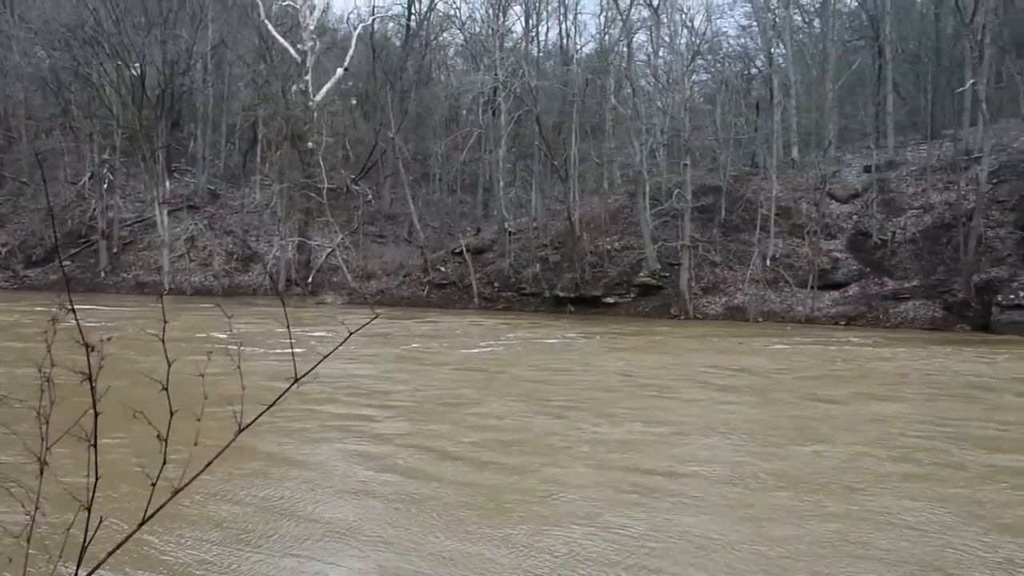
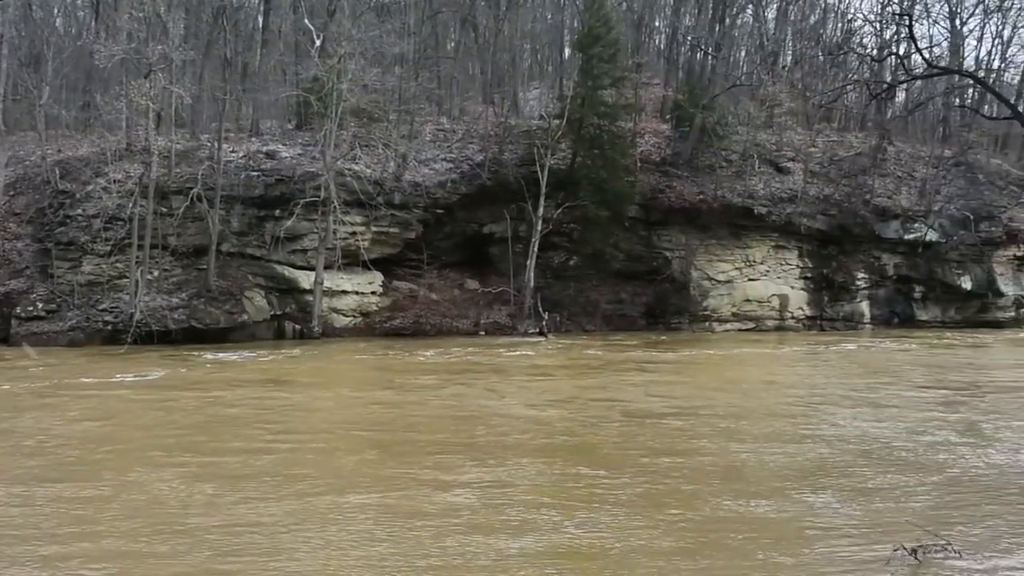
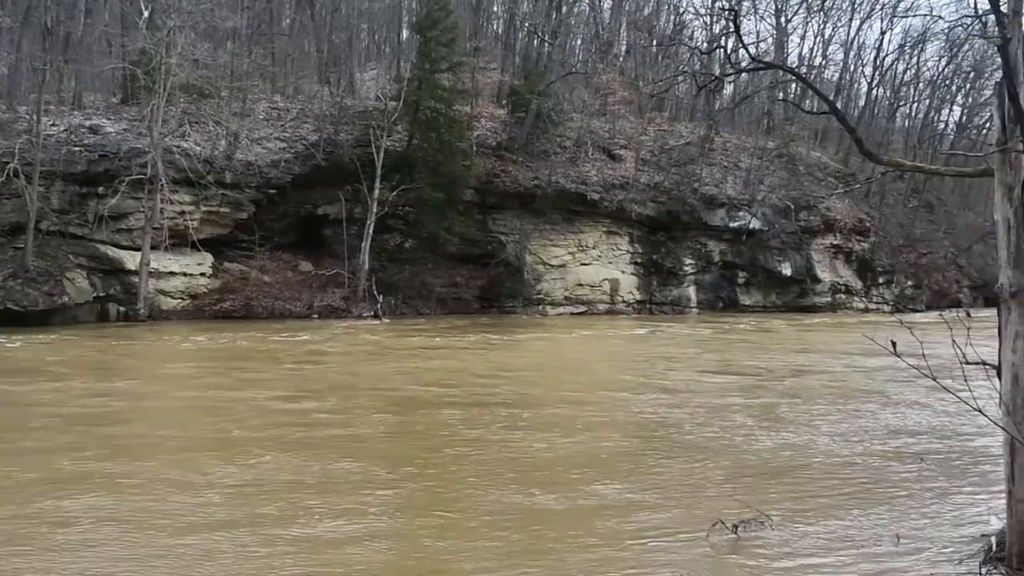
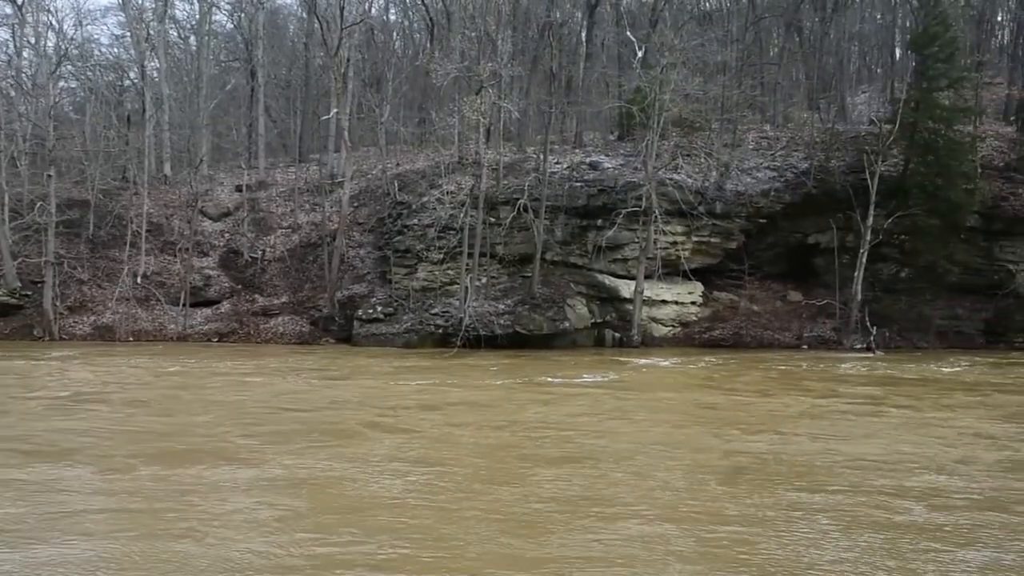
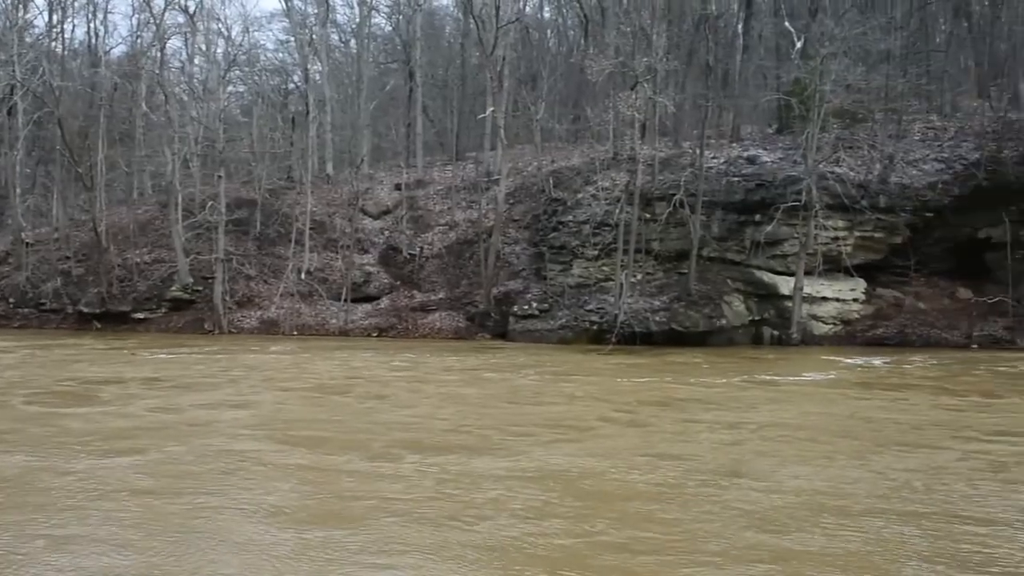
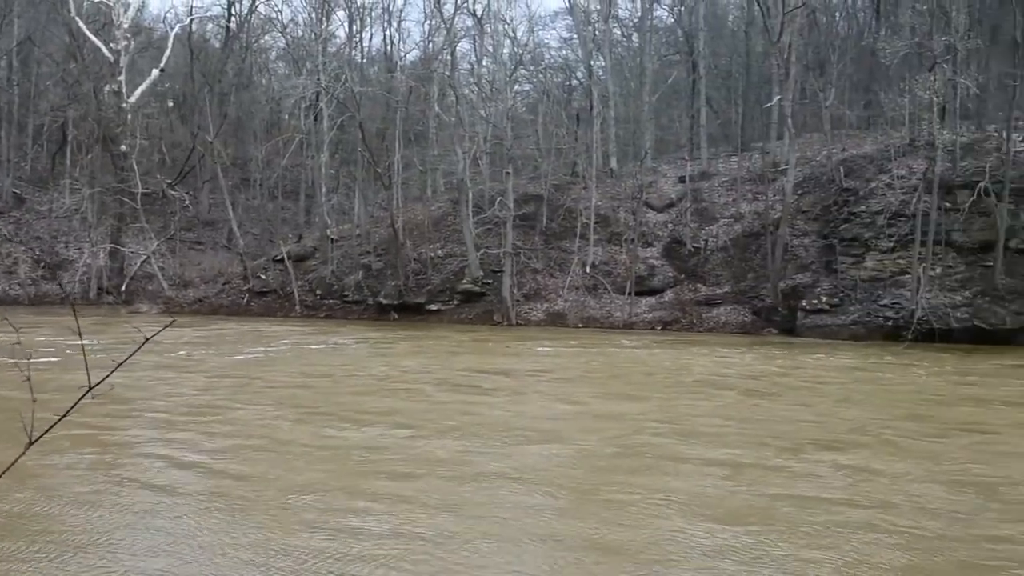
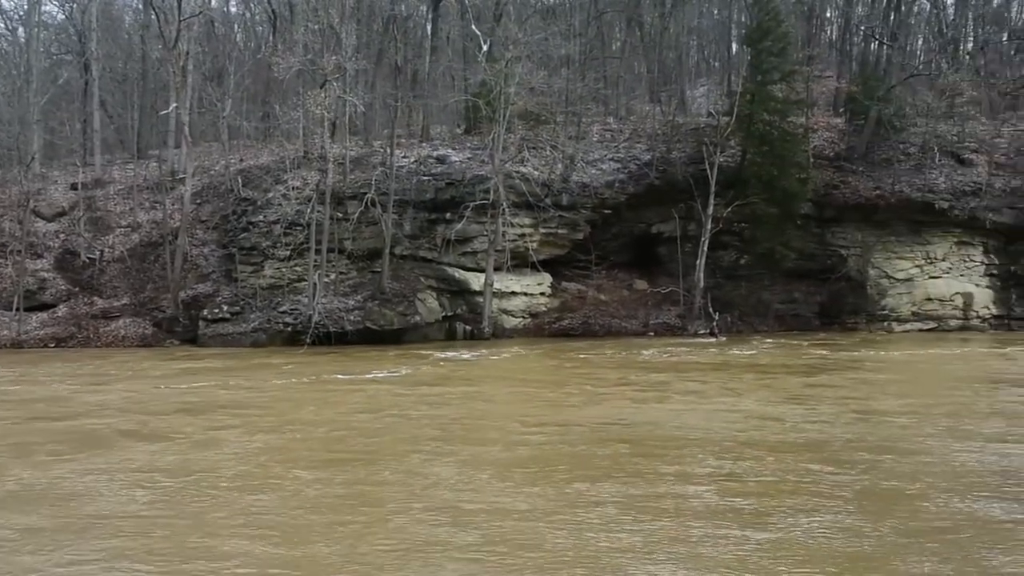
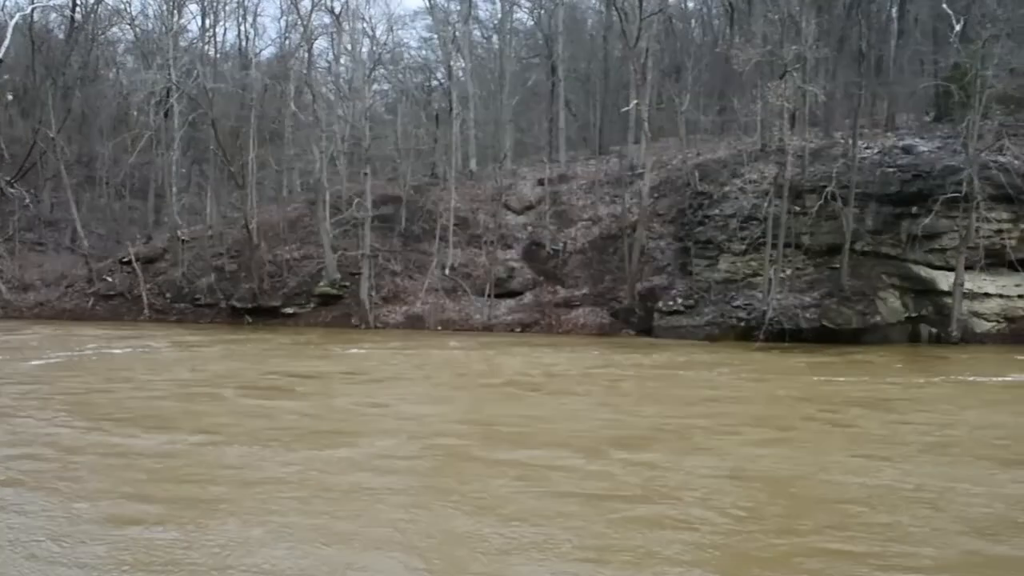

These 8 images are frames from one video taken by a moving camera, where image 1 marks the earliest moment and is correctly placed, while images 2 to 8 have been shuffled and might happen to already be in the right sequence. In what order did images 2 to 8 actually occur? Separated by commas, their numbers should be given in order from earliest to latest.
6, 8, 5, 4, 7, 2, 3
